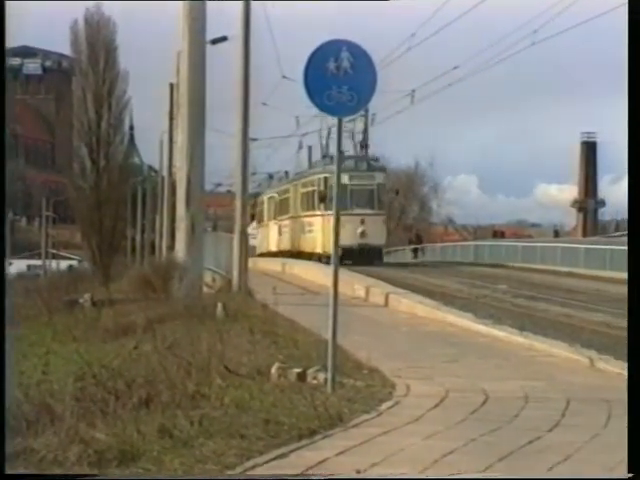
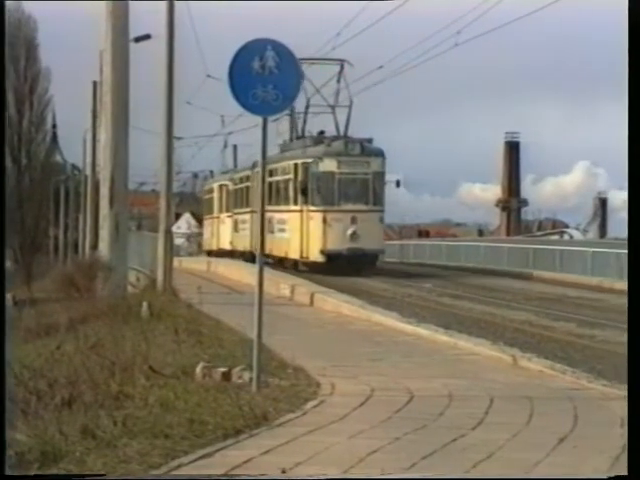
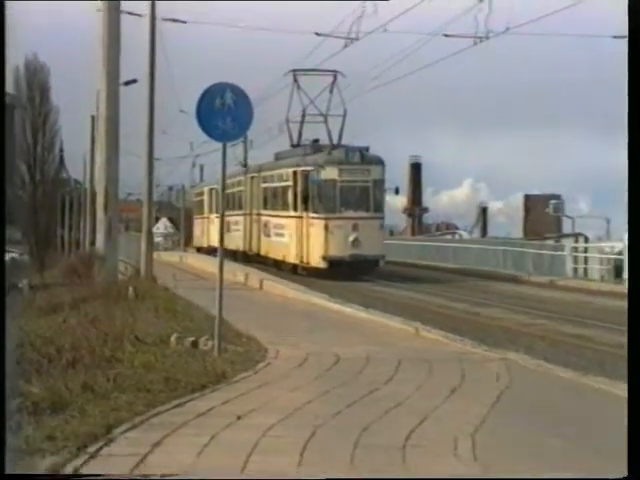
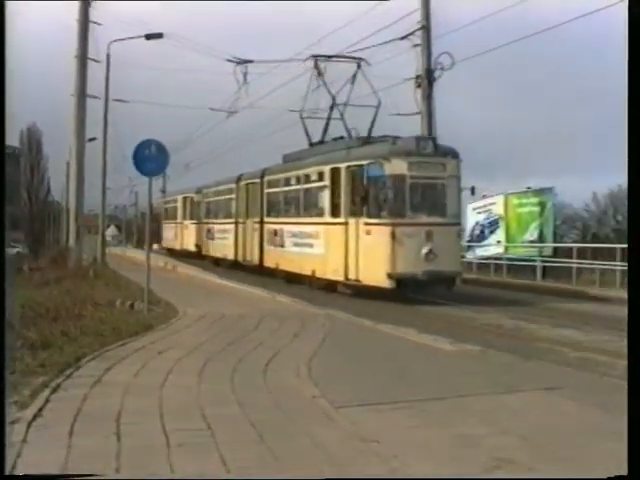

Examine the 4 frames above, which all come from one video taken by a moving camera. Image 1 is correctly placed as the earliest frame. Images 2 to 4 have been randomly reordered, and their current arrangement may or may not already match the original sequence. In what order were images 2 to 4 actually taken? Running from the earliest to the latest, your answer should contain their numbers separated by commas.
2, 3, 4
